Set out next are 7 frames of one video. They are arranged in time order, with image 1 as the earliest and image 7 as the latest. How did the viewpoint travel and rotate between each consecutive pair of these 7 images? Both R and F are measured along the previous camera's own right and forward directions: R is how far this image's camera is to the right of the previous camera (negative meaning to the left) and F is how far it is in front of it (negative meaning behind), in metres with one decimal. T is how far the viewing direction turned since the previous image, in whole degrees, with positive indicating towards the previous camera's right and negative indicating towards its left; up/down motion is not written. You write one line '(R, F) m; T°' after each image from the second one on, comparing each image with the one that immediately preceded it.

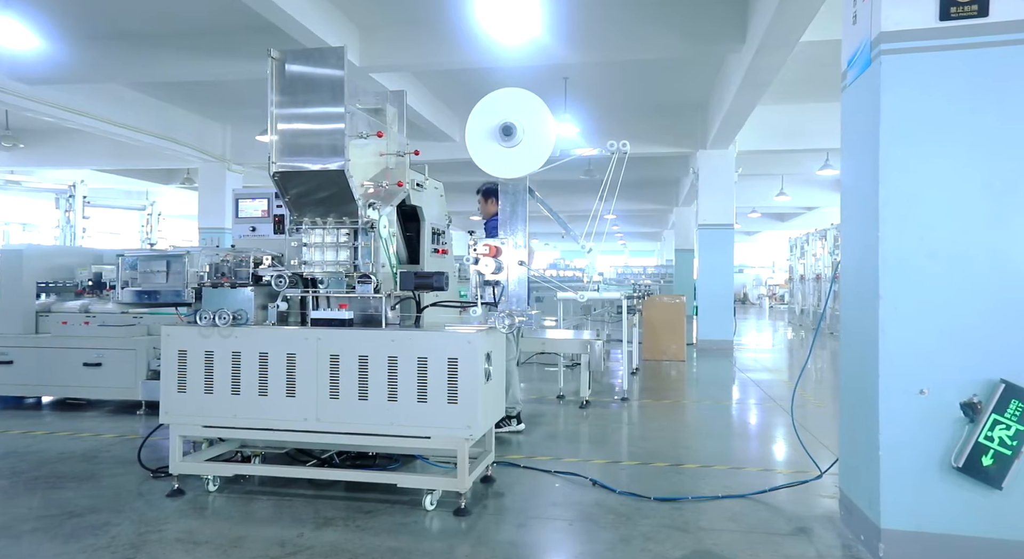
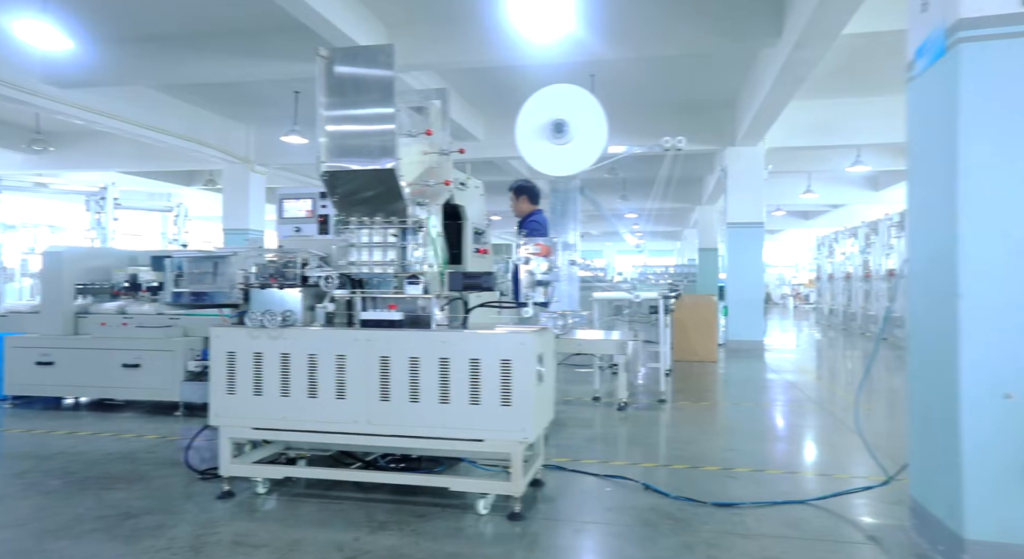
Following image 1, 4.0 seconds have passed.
(-0.2, +0.1) m; -1°
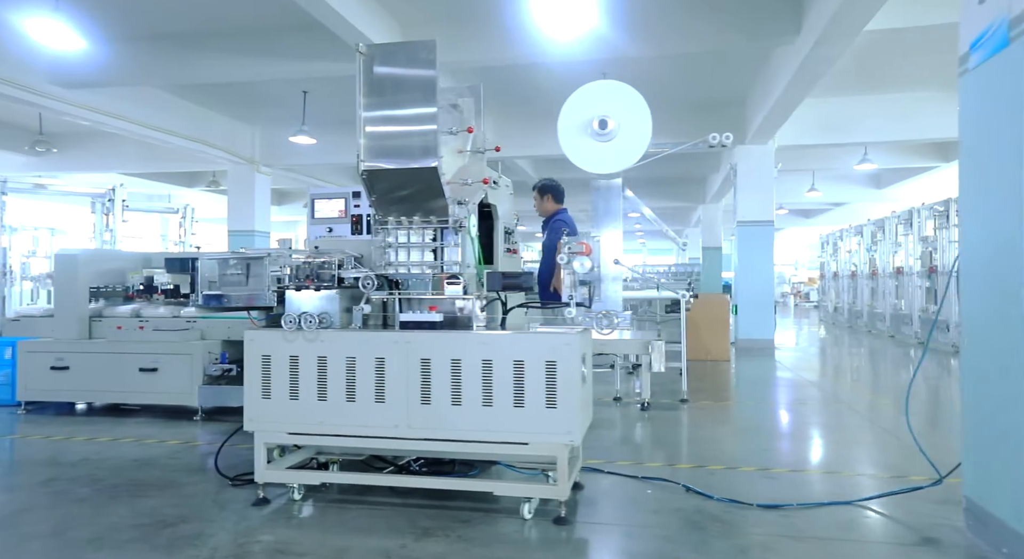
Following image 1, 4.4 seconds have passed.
(-0.2, 0.0) m; 0°
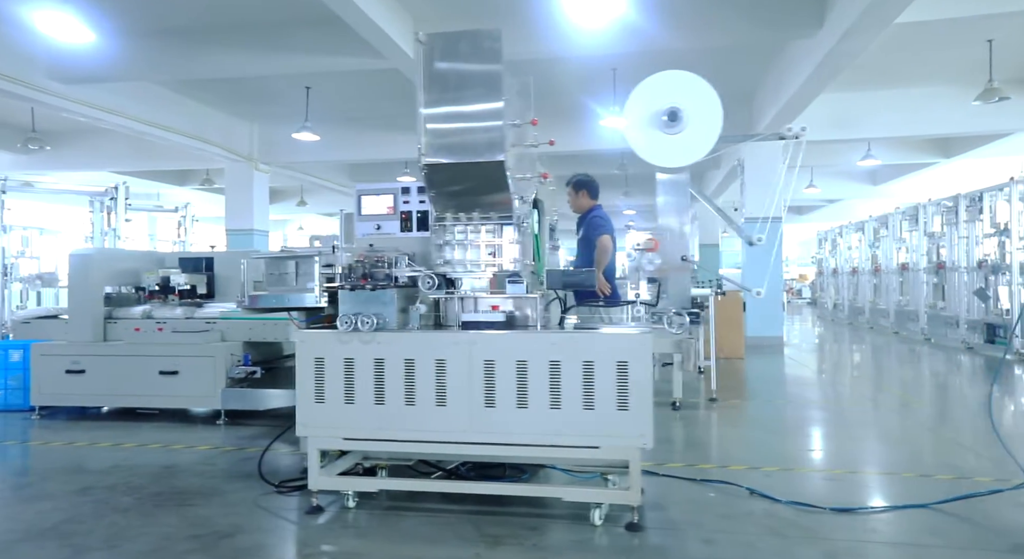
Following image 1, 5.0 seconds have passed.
(-0.3, +0.1) m; +1°
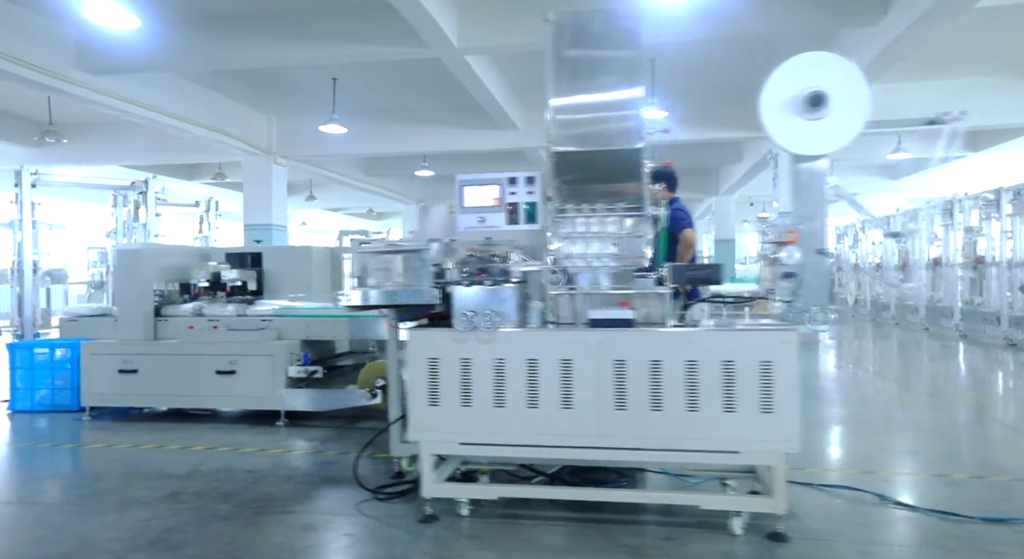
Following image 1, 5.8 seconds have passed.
(-0.5, +0.2) m; +1°
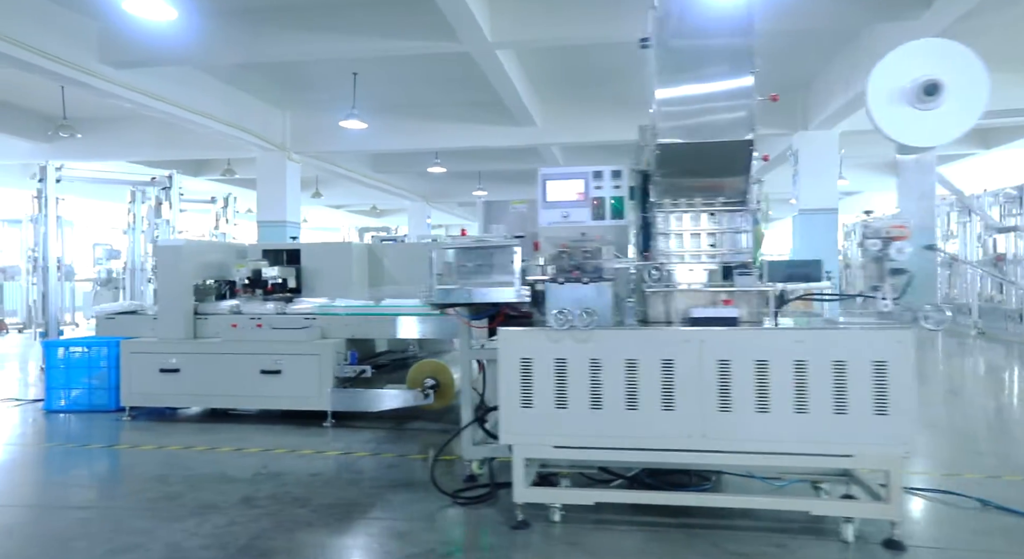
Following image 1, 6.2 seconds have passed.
(-0.4, +0.1) m; +1°
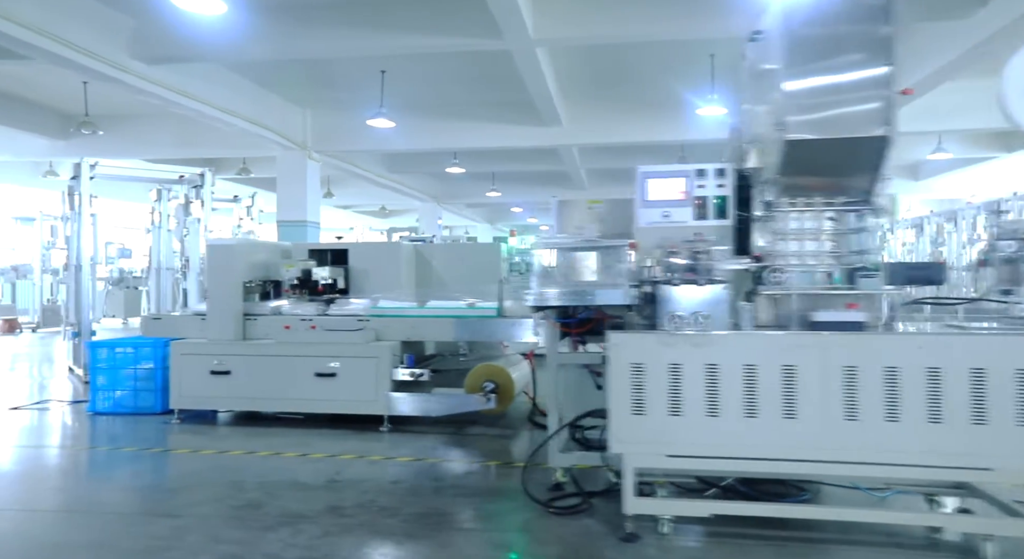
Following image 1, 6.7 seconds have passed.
(-0.4, +0.1) m; 0°
